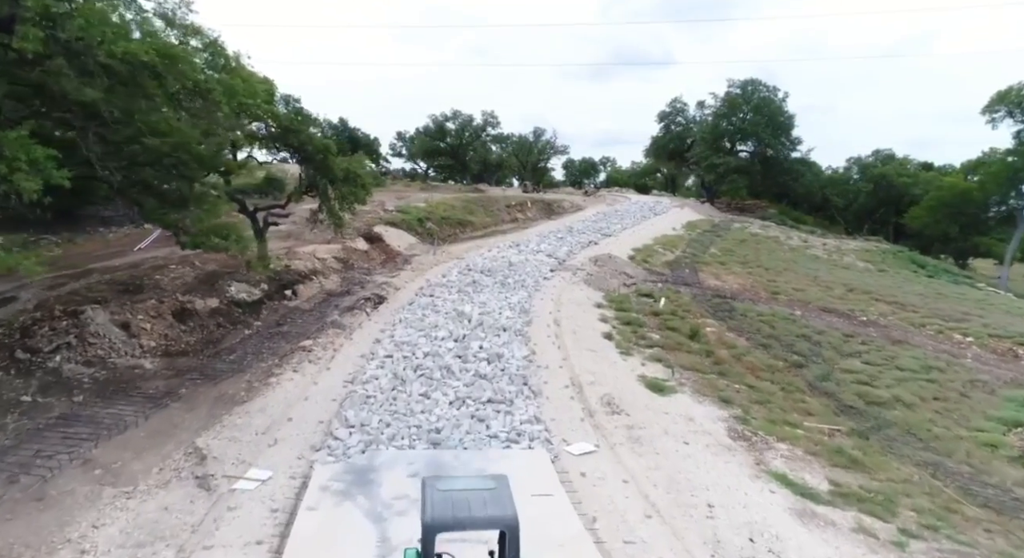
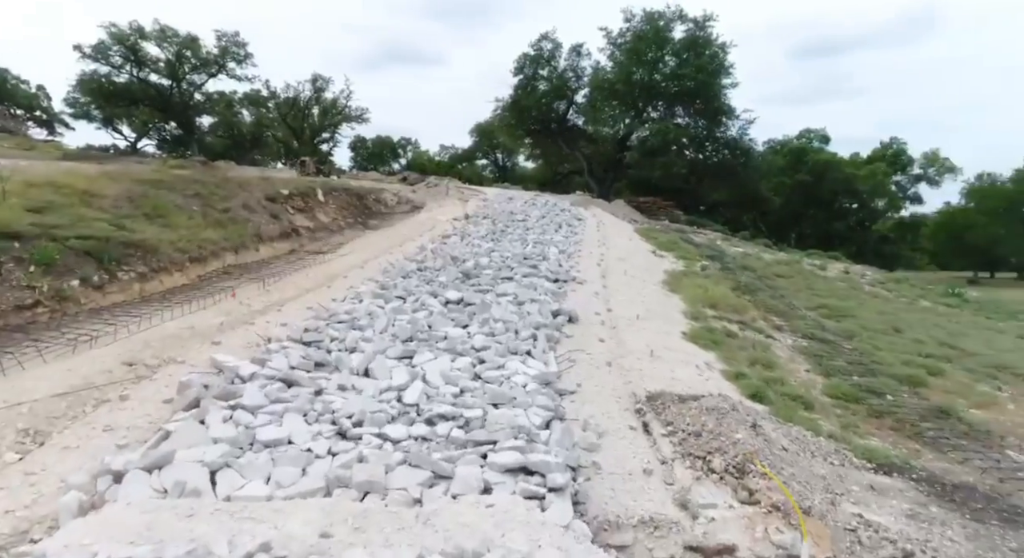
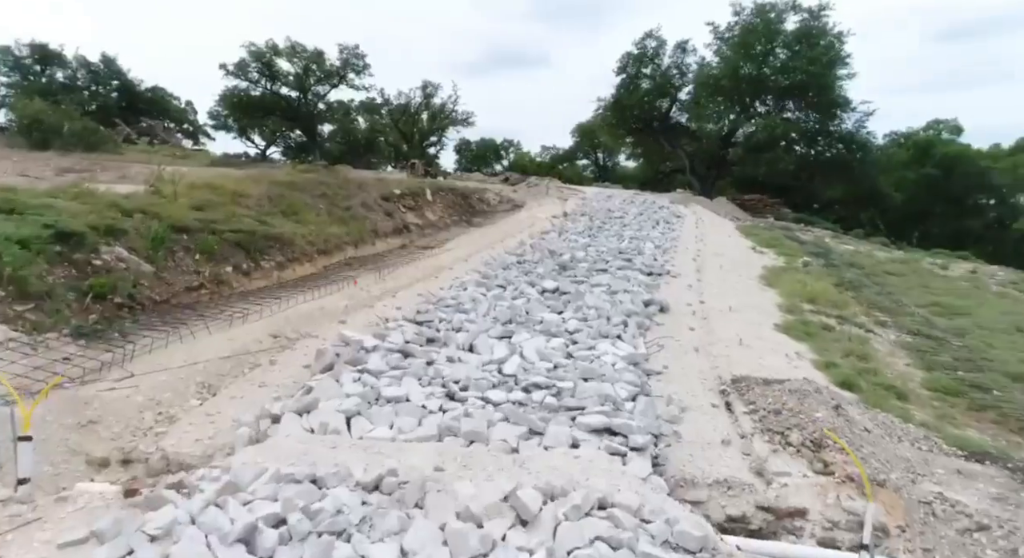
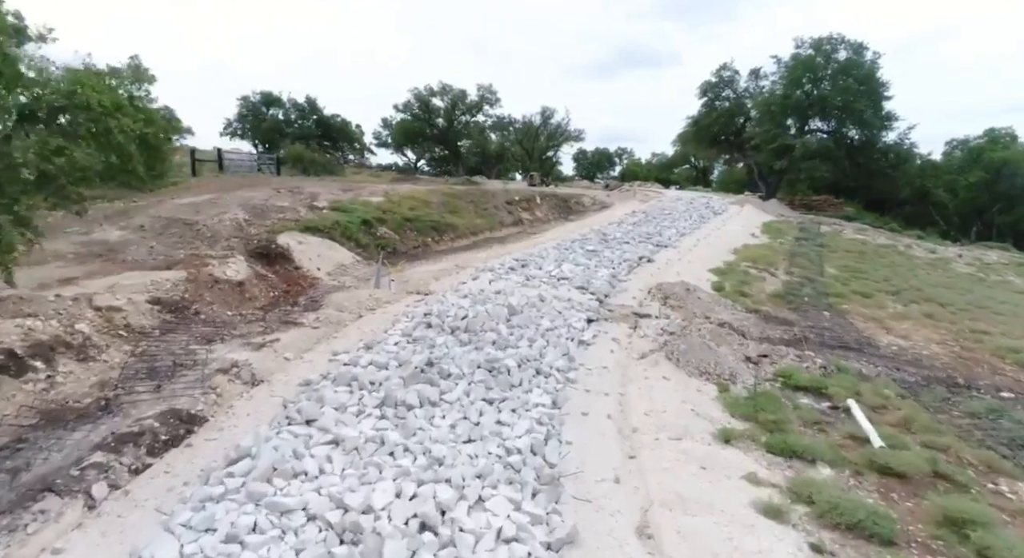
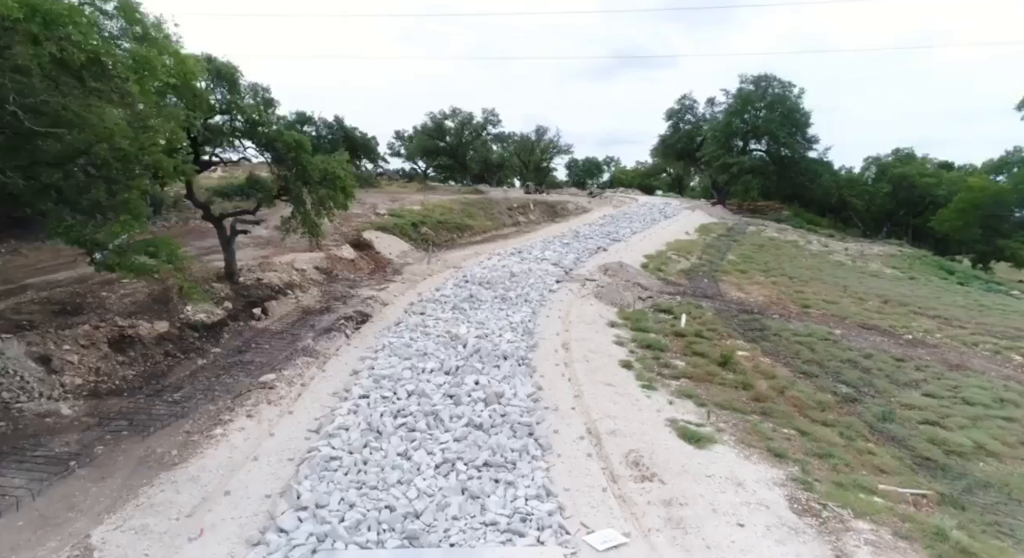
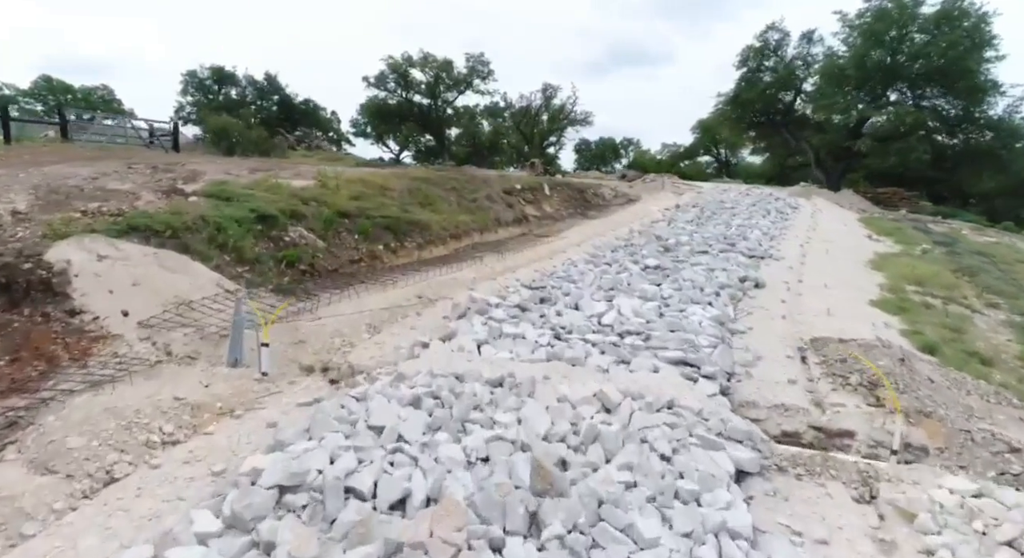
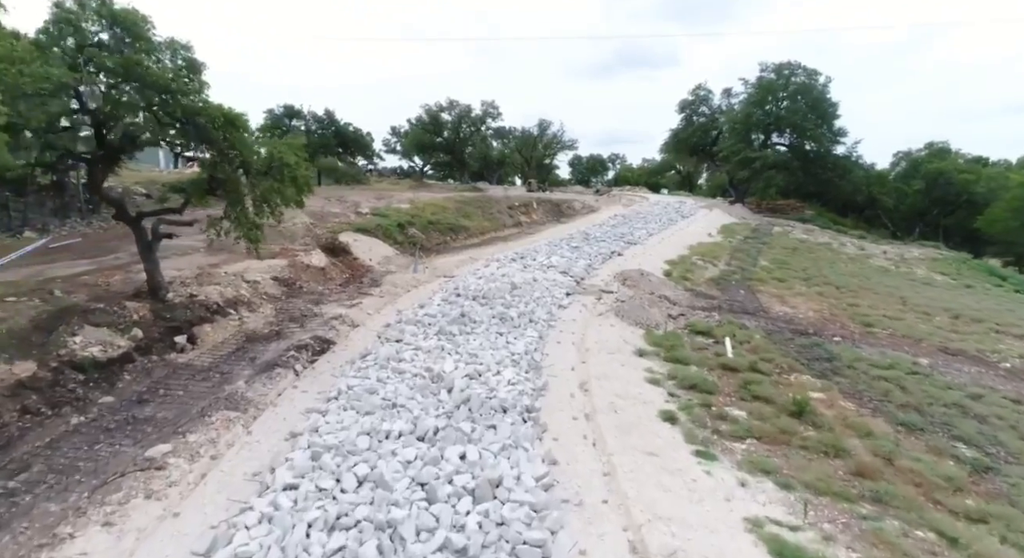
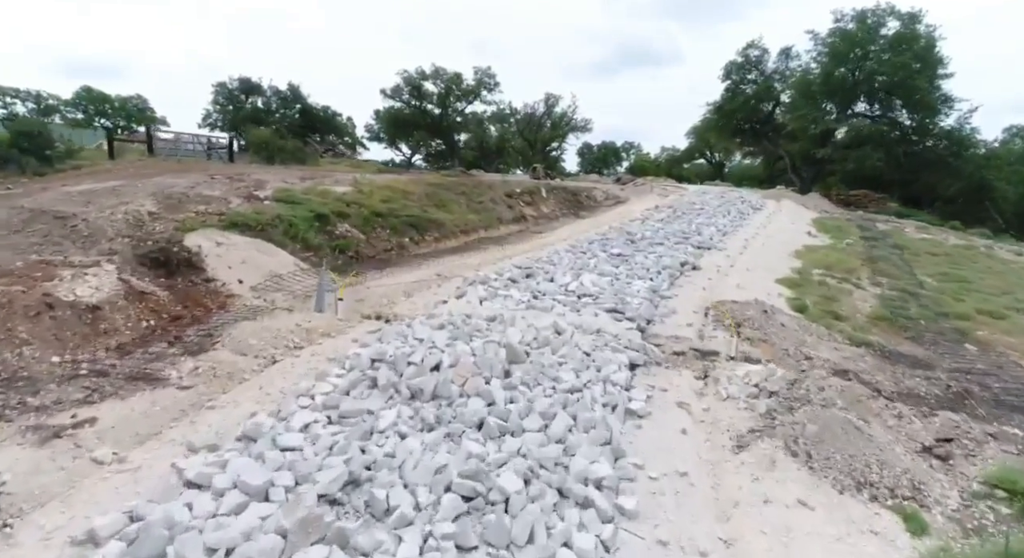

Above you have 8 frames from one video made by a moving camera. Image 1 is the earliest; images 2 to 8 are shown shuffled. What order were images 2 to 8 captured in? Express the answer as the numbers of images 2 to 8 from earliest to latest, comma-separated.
5, 7, 4, 8, 6, 3, 2
